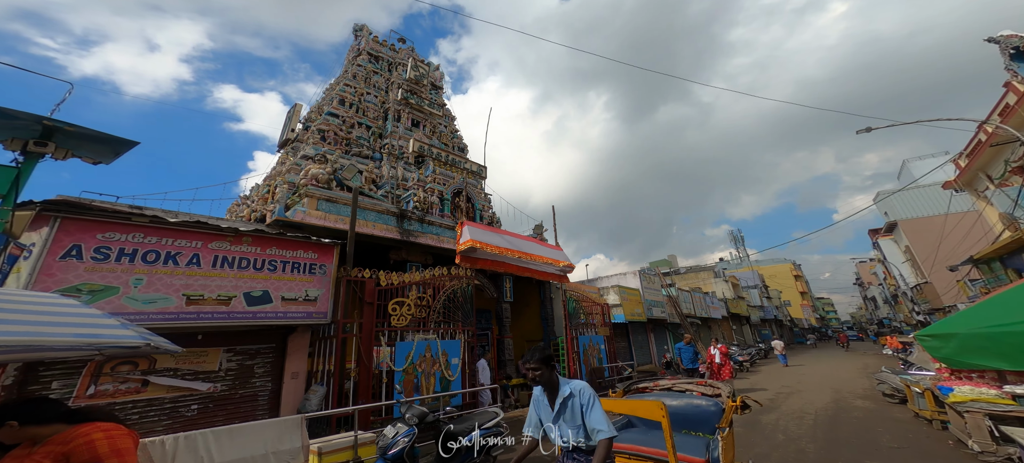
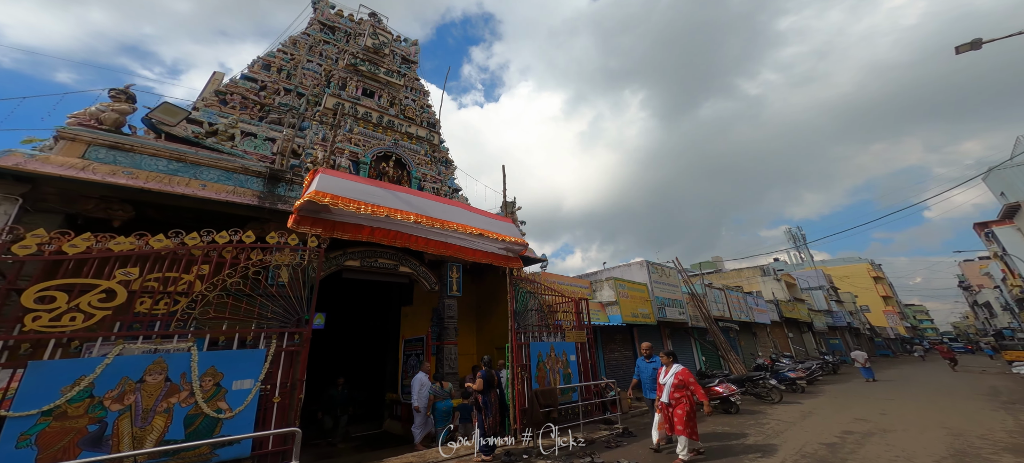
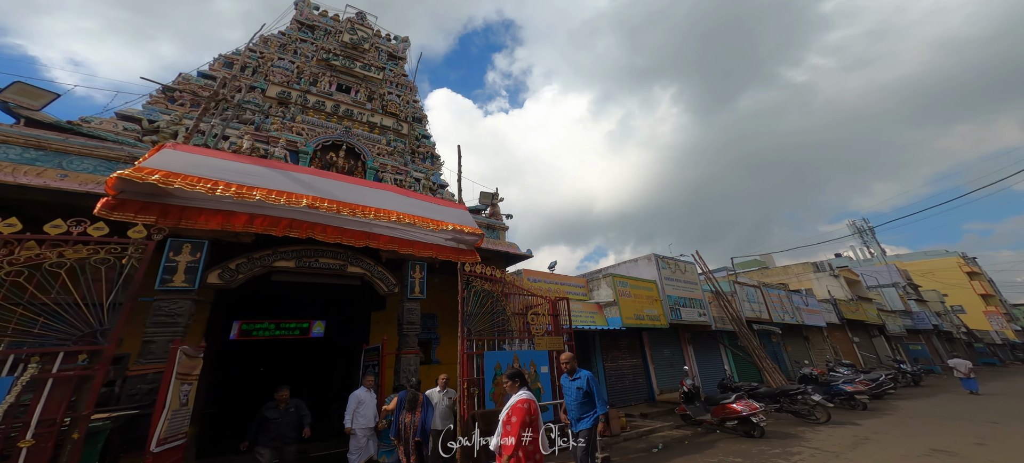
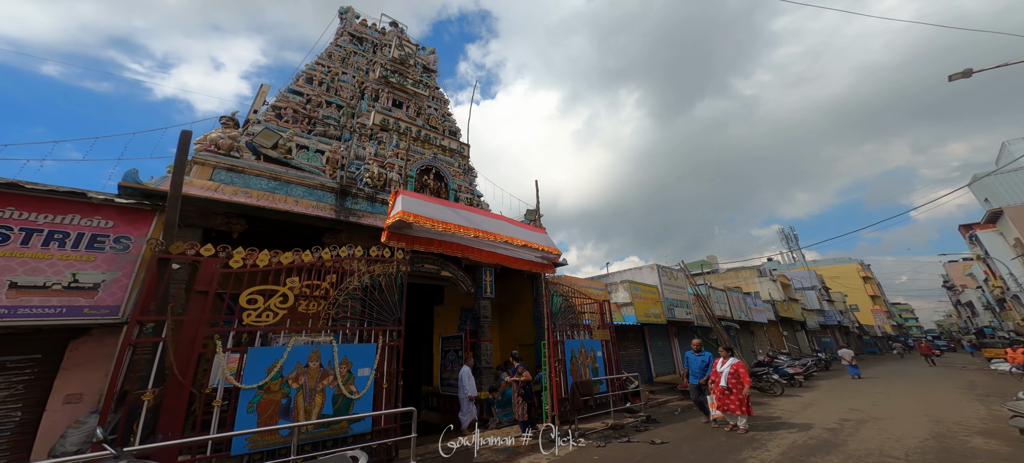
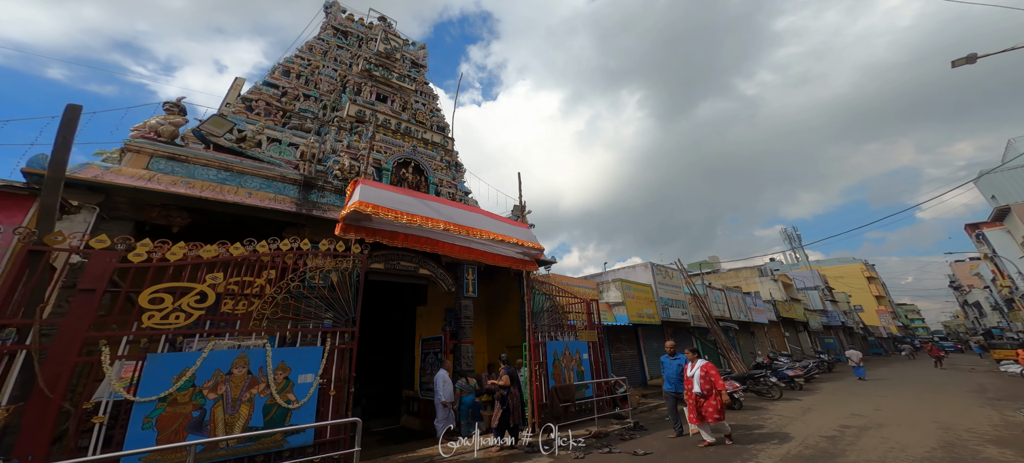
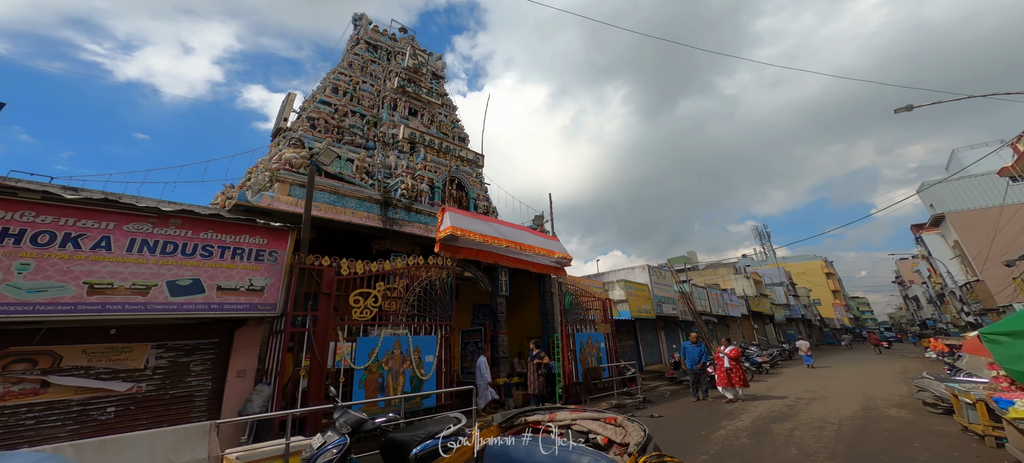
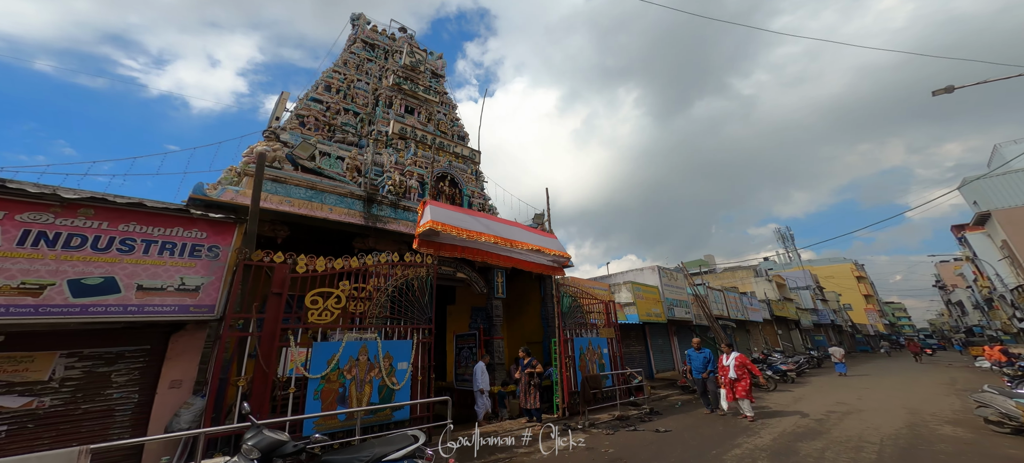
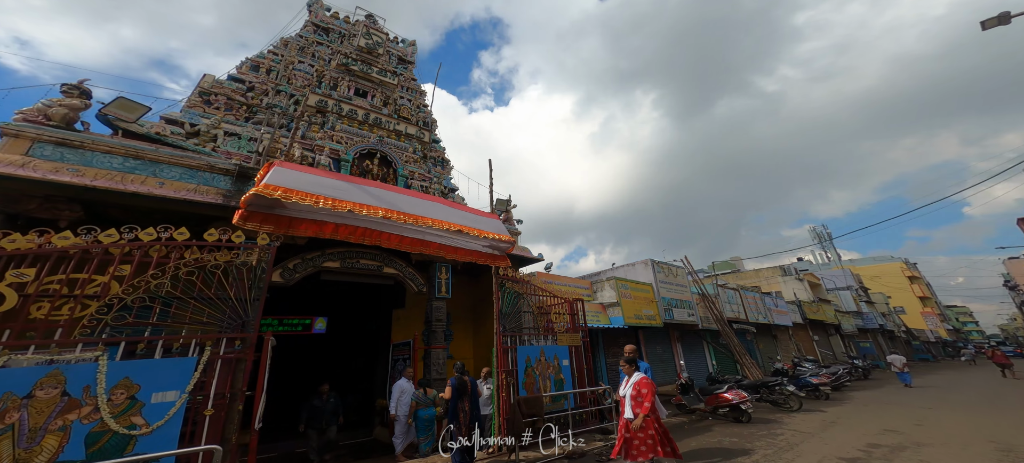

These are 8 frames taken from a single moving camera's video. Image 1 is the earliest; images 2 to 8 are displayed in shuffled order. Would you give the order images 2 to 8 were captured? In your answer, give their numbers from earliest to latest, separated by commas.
6, 7, 4, 5, 2, 8, 3
